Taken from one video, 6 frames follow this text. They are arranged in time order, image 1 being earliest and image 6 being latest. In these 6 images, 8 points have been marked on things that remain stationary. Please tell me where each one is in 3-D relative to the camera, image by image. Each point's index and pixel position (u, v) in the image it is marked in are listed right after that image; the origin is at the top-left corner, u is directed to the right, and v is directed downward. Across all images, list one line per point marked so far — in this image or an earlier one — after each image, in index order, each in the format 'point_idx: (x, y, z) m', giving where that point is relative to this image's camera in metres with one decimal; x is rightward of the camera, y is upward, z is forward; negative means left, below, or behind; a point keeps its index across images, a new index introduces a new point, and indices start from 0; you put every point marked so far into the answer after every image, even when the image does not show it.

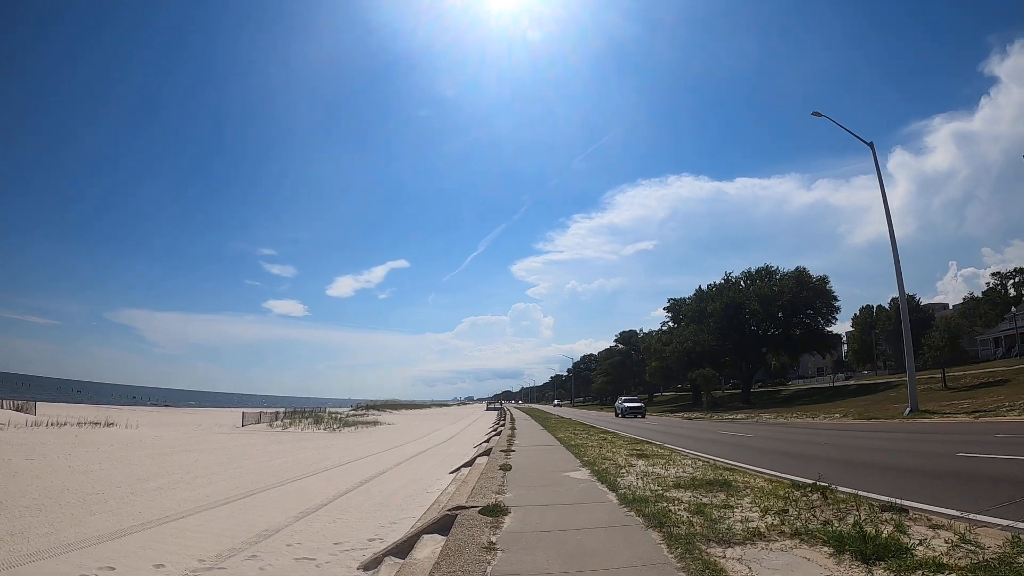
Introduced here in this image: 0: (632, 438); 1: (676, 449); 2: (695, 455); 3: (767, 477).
0: (+3.2, -4.2, +16.0) m
1: (+3.8, -3.7, +12.9) m
2: (+3.8, -3.4, +11.7) m
3: (+3.6, -2.7, +8.2) m
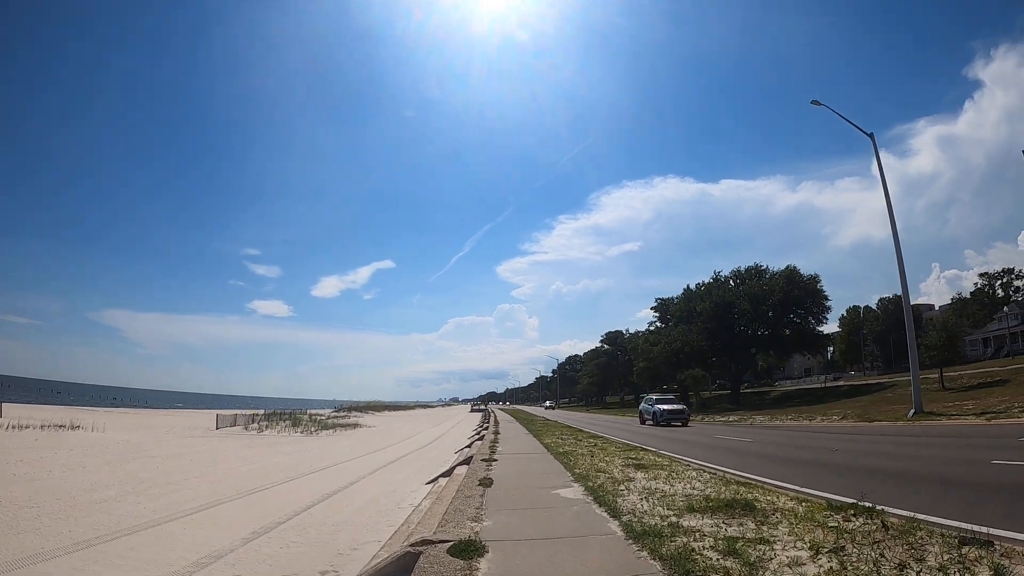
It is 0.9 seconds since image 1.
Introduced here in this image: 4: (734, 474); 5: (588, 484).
0: (+2.8, -4.0, +14.7) m
1: (+3.5, -3.5, +11.7) m
2: (+3.5, -3.2, +10.4) m
3: (+3.4, -2.5, +7.0) m
4: (+3.8, -3.1, +9.7) m
5: (+1.1, -2.7, +8.0) m
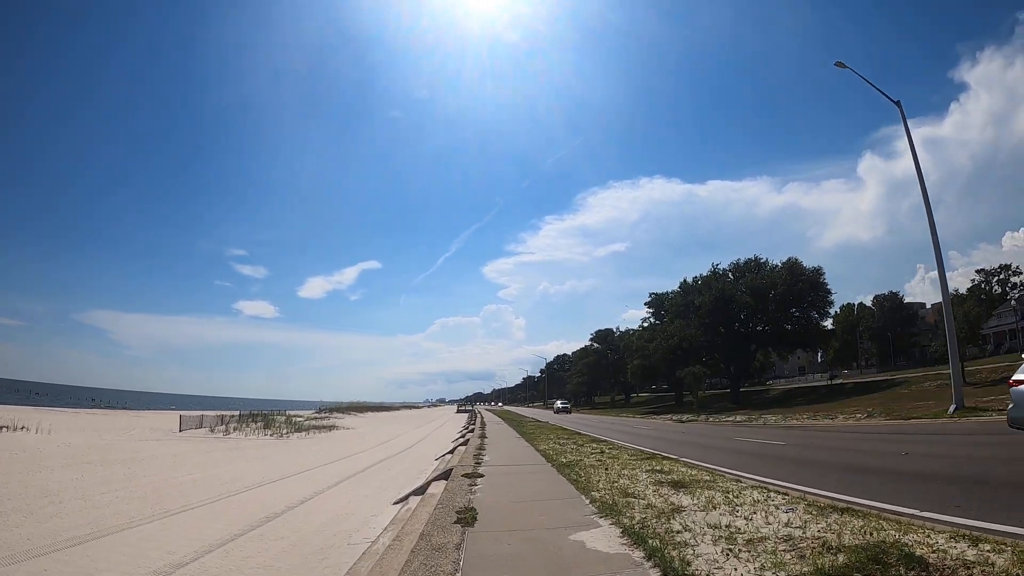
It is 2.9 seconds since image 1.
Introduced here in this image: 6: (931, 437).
0: (+2.6, -3.4, +12.1) m
1: (+3.4, -2.9, +9.1) m
2: (+3.4, -2.6, +7.8) m
3: (+3.3, -1.9, +4.4) m
4: (+3.8, -2.5, +7.1) m
5: (+1.0, -2.1, +5.3) m
6: (+13.1, -4.6, +18.2) m
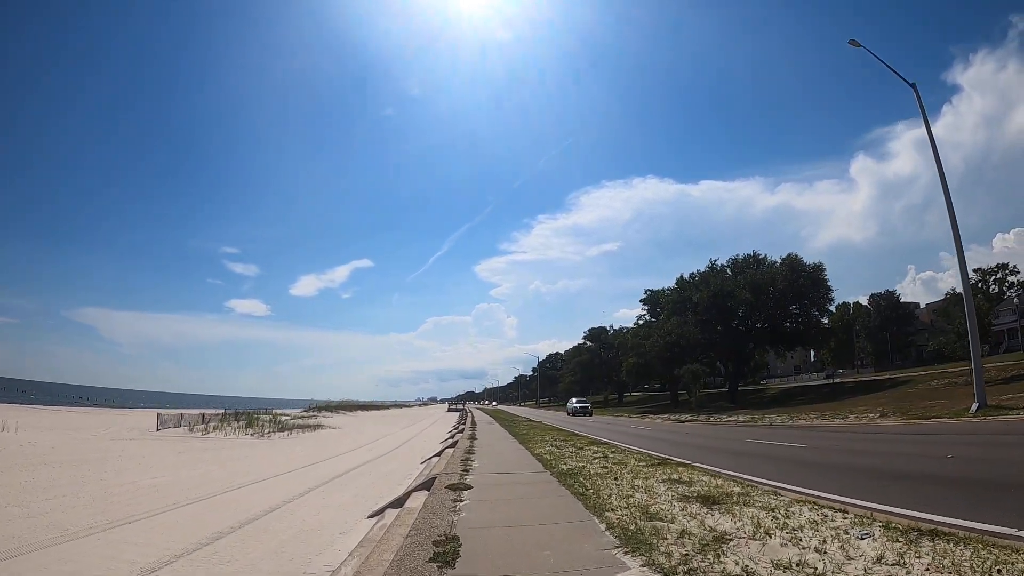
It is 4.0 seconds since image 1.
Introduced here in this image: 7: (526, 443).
0: (+2.5, -3.1, +10.7) m
1: (+3.3, -2.6, +7.8) m
2: (+3.3, -2.4, +6.5) m
3: (+3.3, -1.7, +3.0) m
4: (+3.7, -2.3, +5.8) m
5: (+1.0, -1.8, +4.0) m
6: (+12.9, -4.4, +17.0) m
7: (+0.4, -4.1, +15.4) m
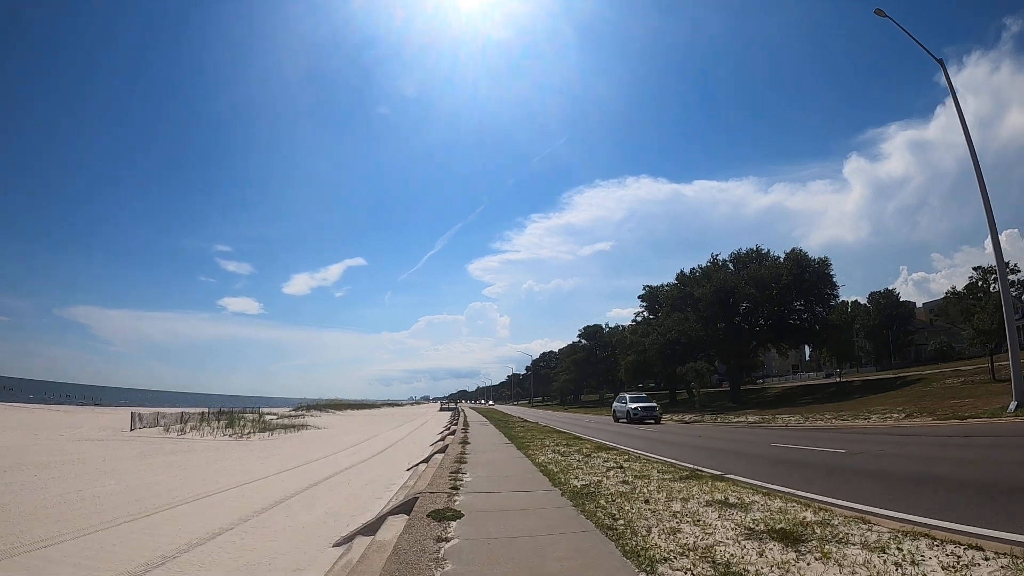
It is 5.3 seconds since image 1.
0: (+2.4, -2.8, +9.0) m
1: (+3.3, -2.3, +6.1) m
2: (+3.4, -2.0, +4.8) m
3: (+3.4, -1.3, +1.3) m
4: (+3.7, -1.9, +4.1) m
5: (+1.1, -1.5, +2.2) m
6: (+12.8, -4.1, +15.4) m
7: (+0.3, -3.8, +13.7) m
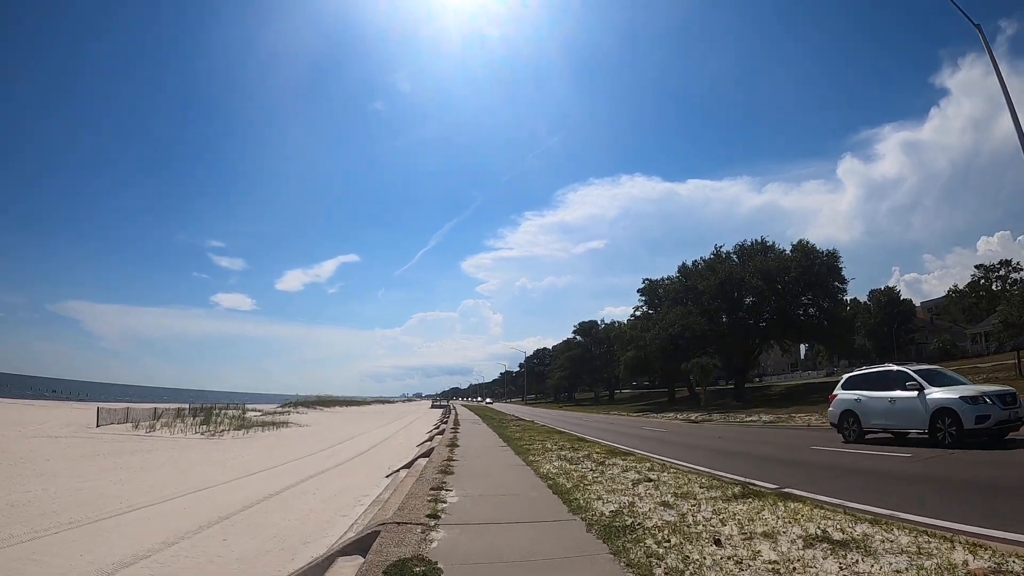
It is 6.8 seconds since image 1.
0: (+2.4, -2.4, +7.0) m
1: (+3.3, -1.9, +4.1) m
2: (+3.4, -1.6, +2.8) m
3: (+3.5, -0.9, -0.6) m
4: (+3.8, -1.5, +2.1) m
5: (+1.1, -1.1, +0.2) m
6: (+12.7, -3.7, +13.6) m
7: (+0.2, -3.3, +11.7) m
